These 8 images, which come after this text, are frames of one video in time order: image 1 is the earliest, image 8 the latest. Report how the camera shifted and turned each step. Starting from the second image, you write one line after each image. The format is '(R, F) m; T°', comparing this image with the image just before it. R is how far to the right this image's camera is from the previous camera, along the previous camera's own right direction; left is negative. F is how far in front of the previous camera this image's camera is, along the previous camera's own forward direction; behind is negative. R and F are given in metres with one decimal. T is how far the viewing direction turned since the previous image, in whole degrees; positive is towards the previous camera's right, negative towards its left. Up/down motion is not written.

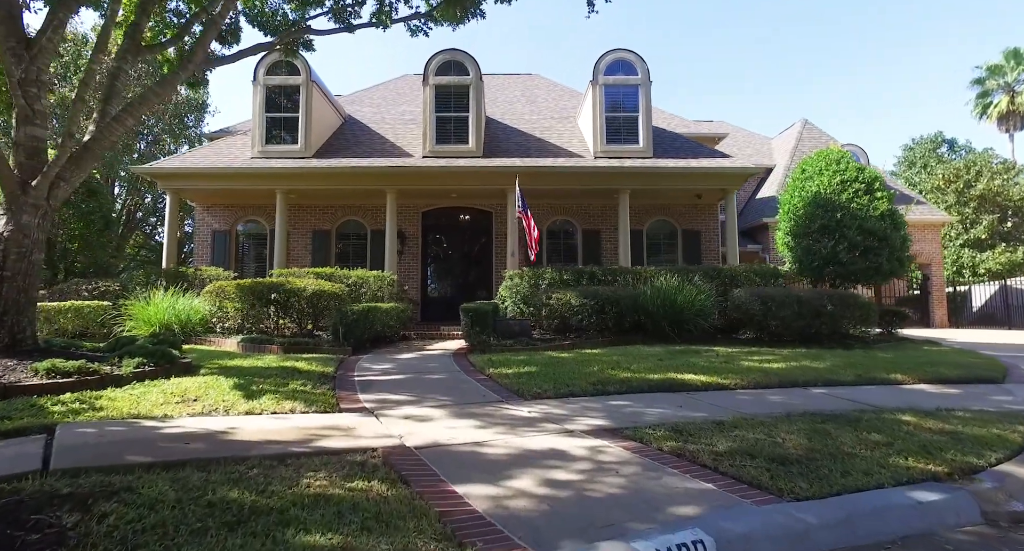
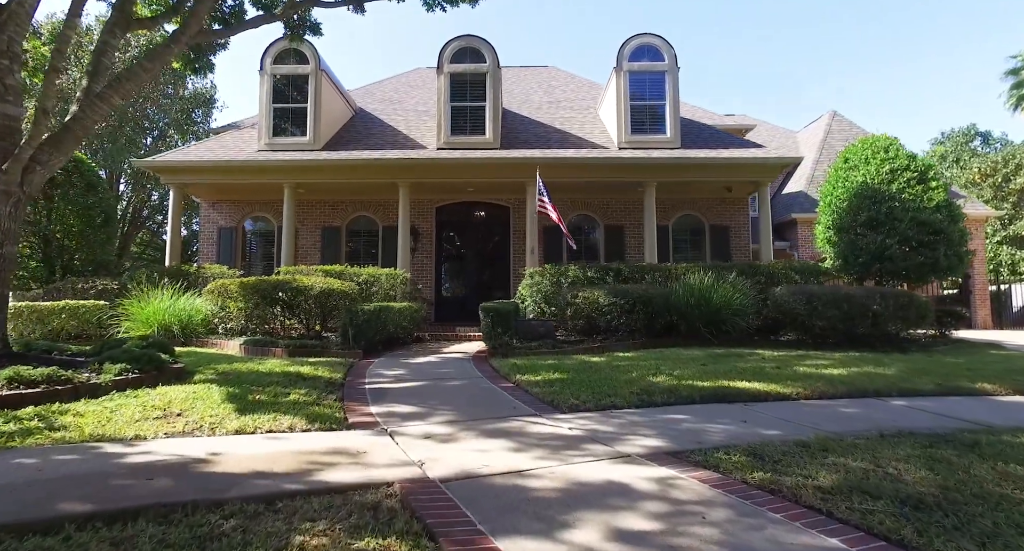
(-0.2, +0.7) m; -1°
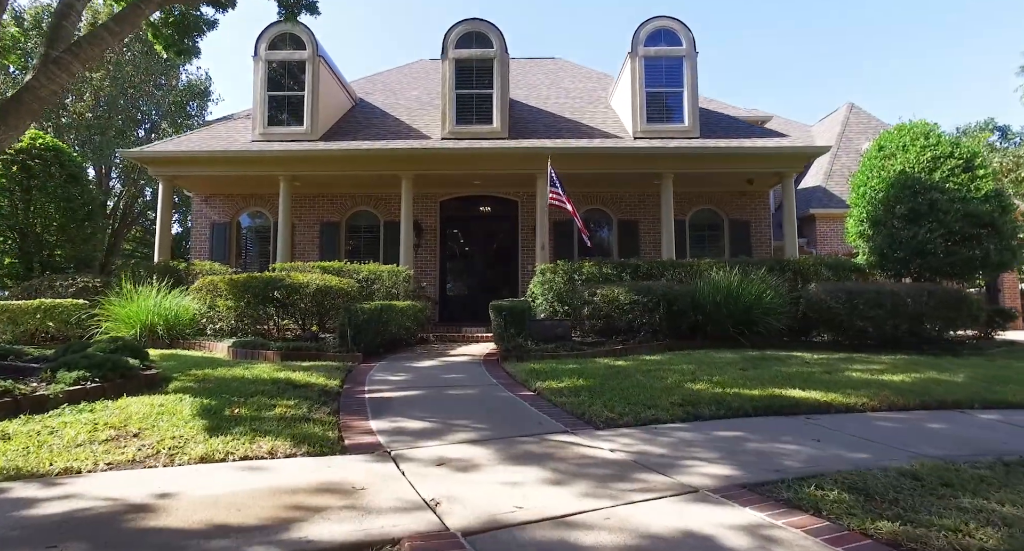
(-0.2, +0.7) m; 0°
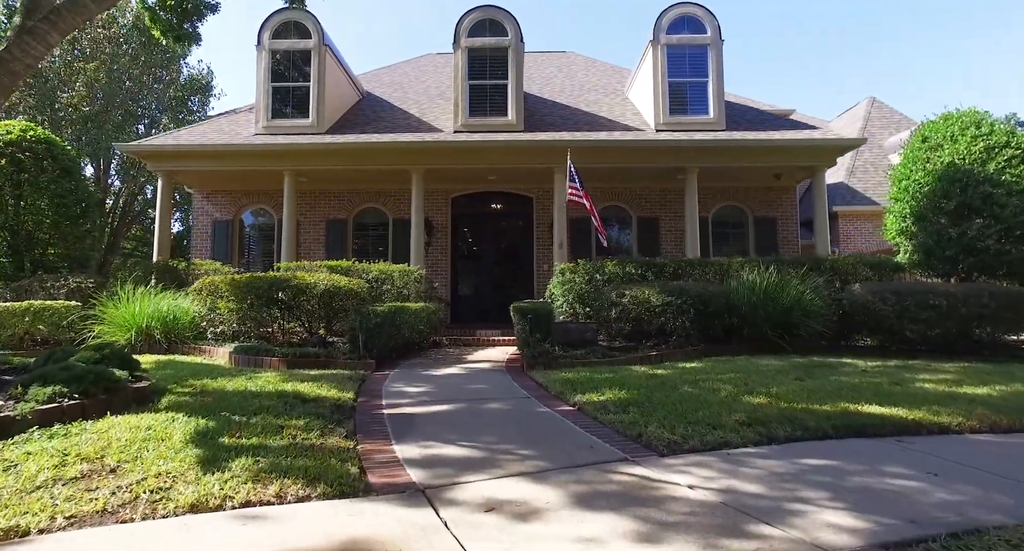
(-0.3, +0.6) m; 0°
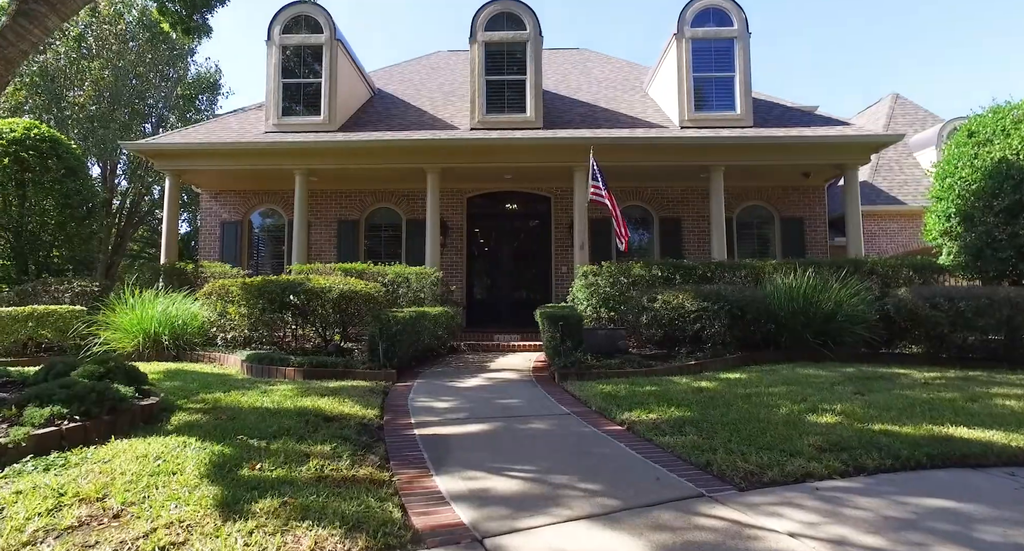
(-0.3, +0.4) m; -1°
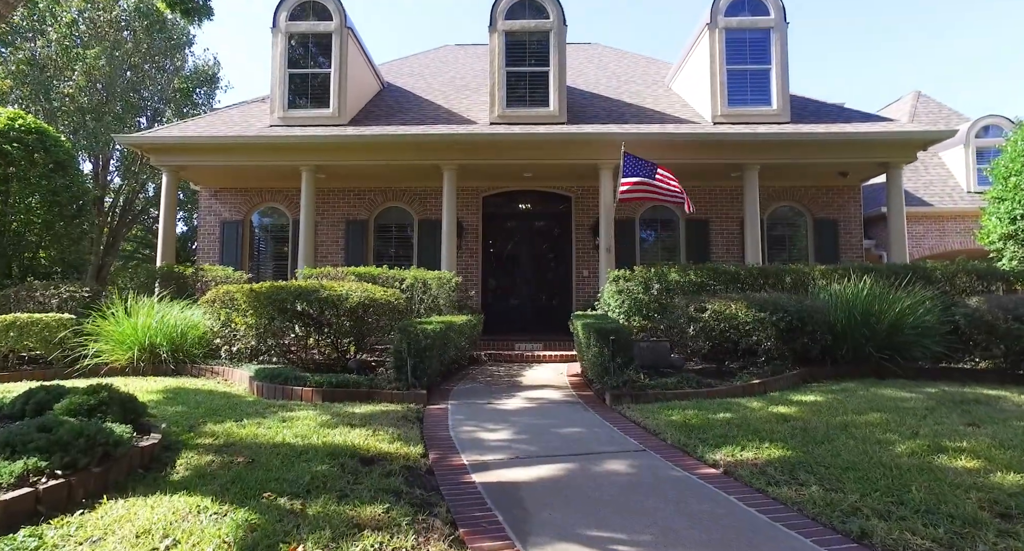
(-0.5, +0.7) m; +1°
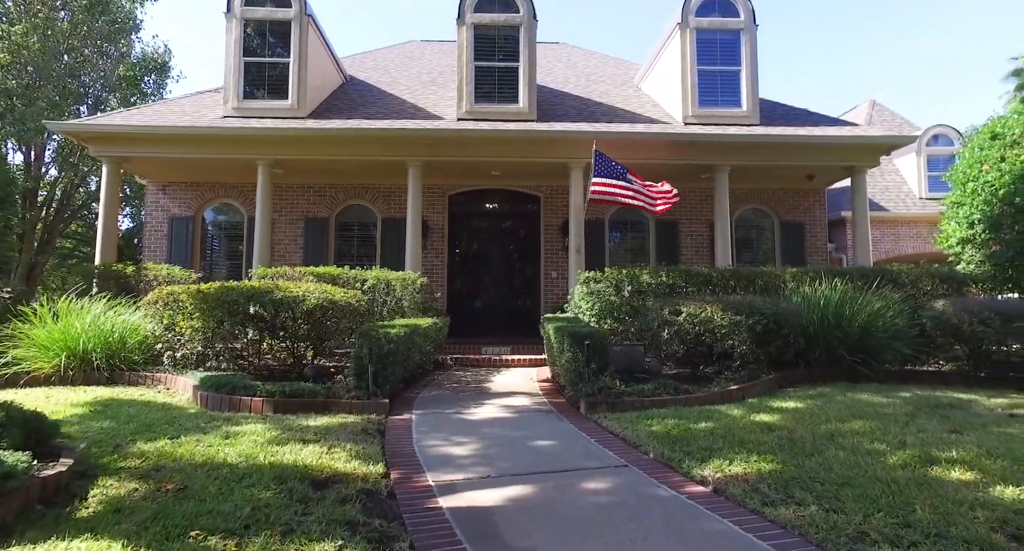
(0.0, +0.3) m; +4°
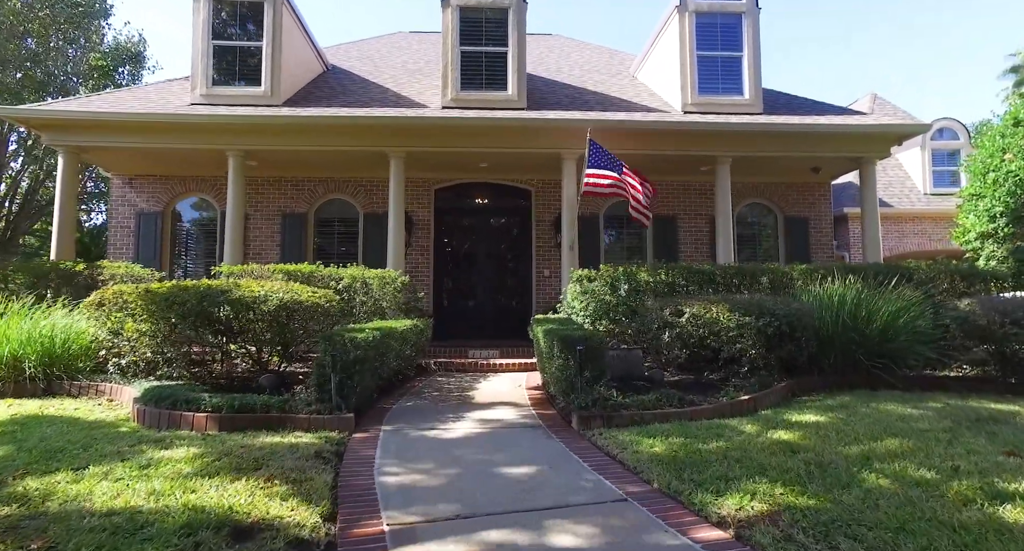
(+0.1, +0.6) m; +1°
